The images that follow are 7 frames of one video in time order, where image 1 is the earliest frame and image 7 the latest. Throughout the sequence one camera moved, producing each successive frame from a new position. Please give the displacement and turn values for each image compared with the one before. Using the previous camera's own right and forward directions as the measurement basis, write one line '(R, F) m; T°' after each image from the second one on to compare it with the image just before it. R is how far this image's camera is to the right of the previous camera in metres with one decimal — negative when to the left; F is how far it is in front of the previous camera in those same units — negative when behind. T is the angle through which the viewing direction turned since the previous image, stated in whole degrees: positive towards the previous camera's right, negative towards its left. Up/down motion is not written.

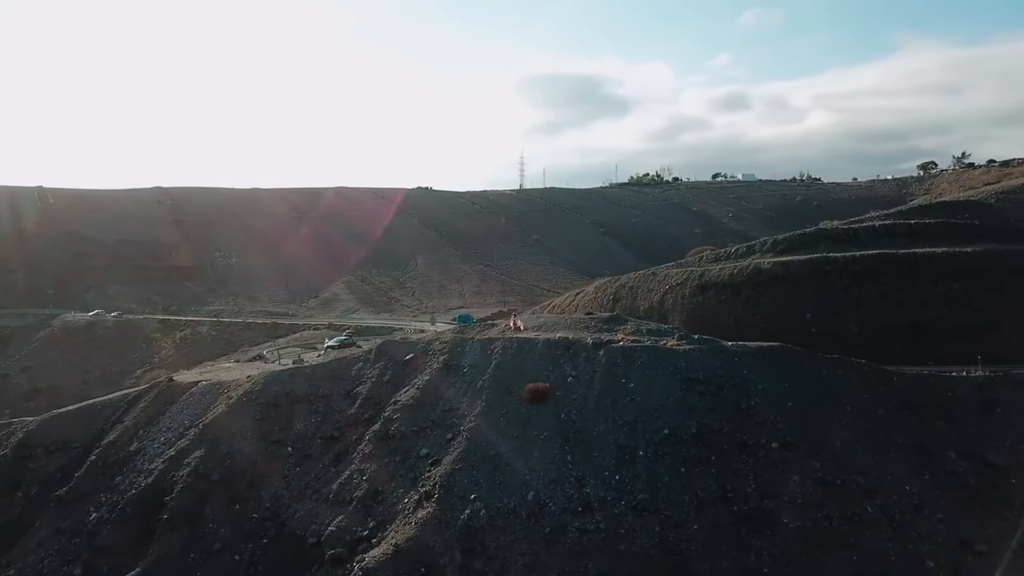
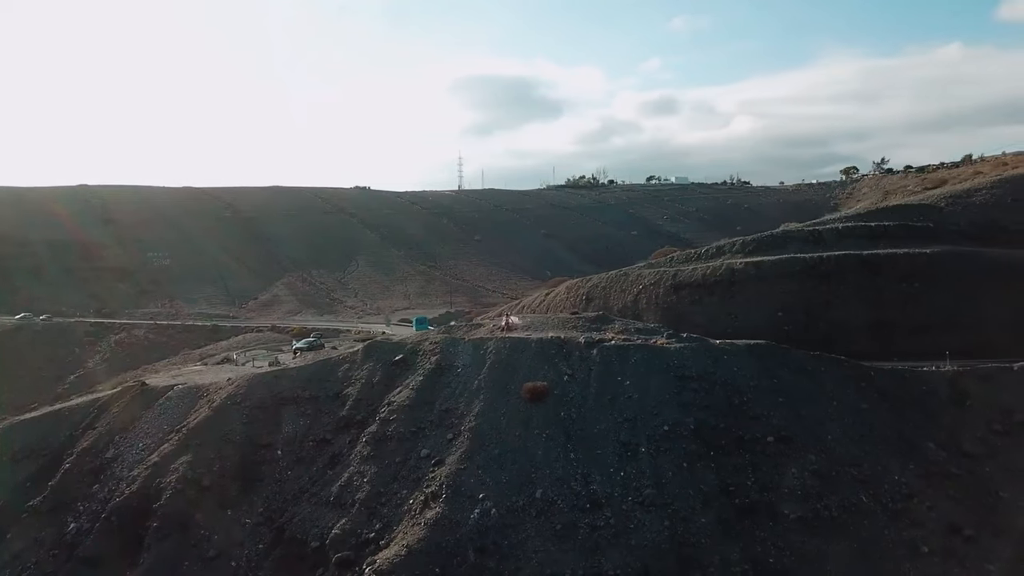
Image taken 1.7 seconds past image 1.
(-1.5, 0.0) m; +4°
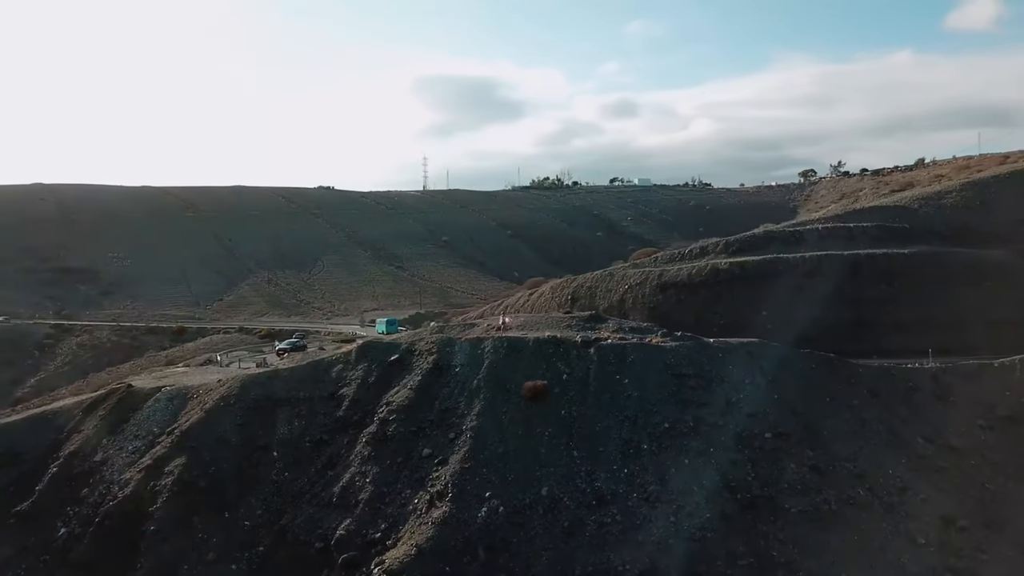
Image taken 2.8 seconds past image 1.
(-0.9, -0.1) m; +2°
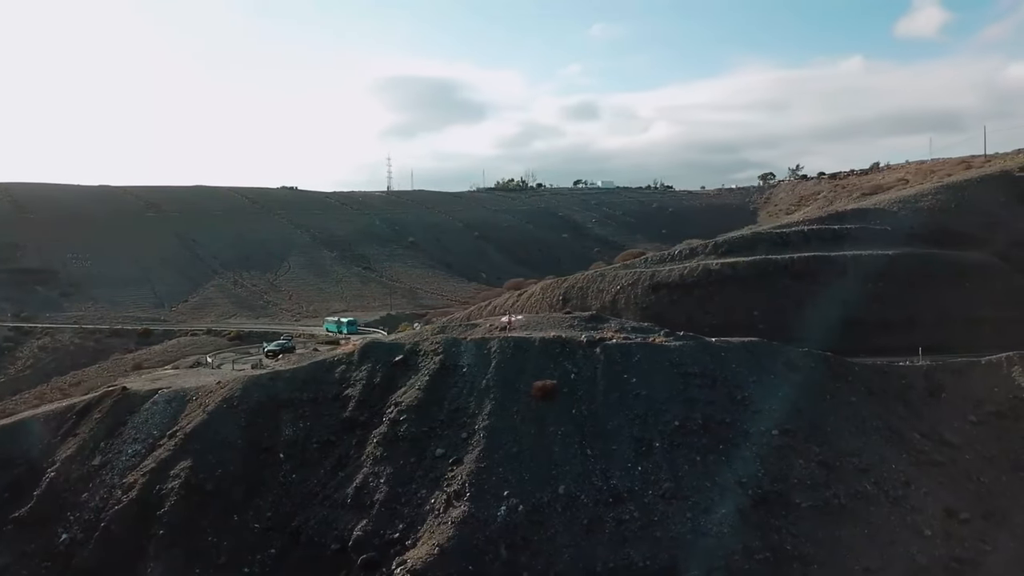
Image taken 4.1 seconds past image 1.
(-1.2, -0.1) m; +2°
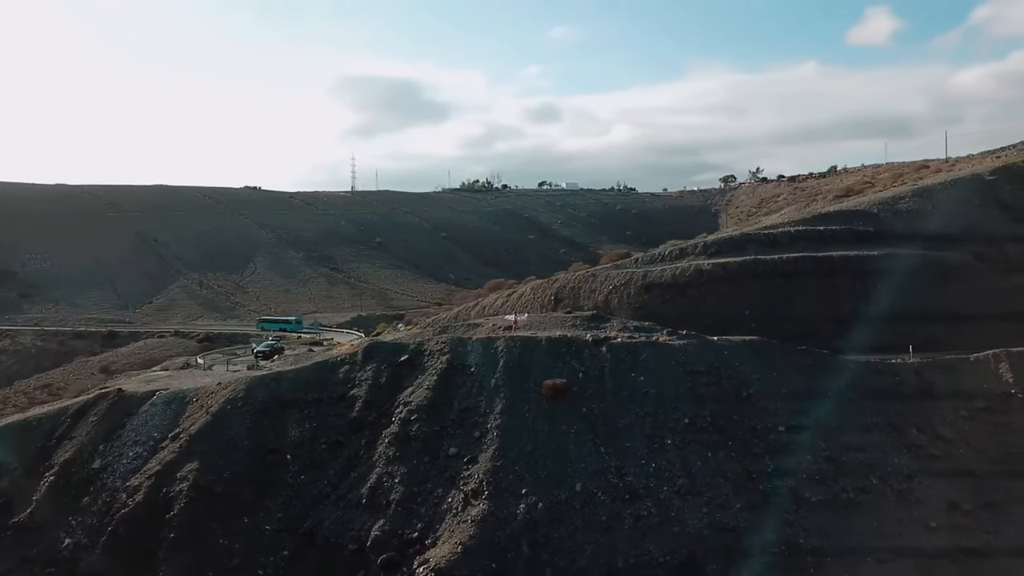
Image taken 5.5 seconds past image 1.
(-1.2, -0.1) m; +2°
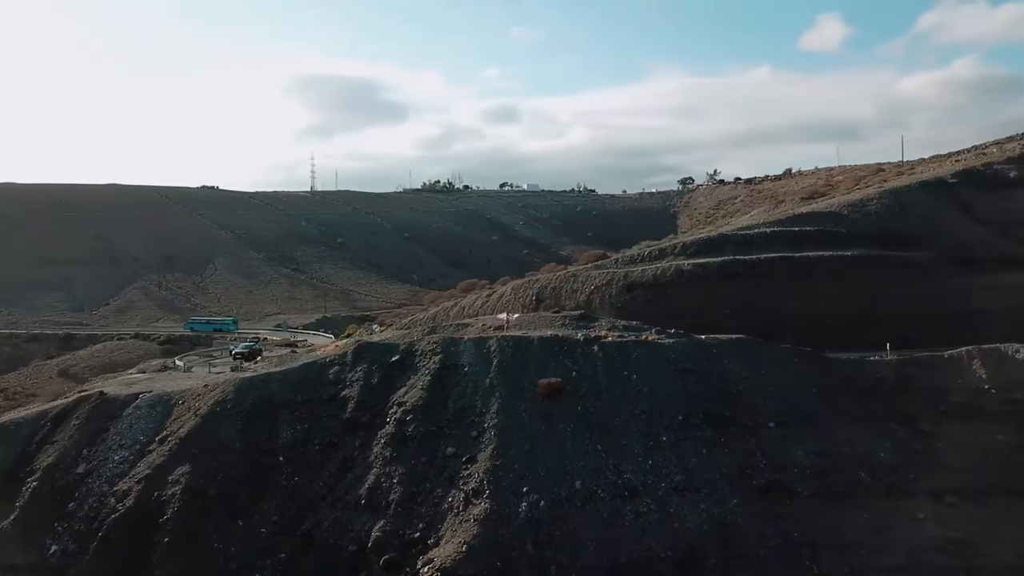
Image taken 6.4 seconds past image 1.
(-0.9, -0.1) m; +3°
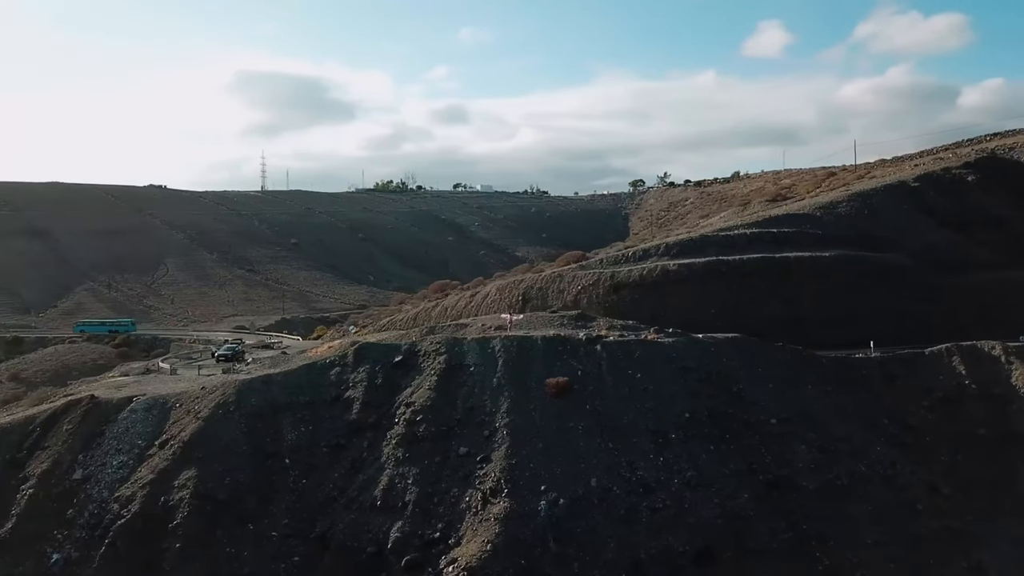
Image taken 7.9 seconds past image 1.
(-1.4, -0.1) m; +3°
